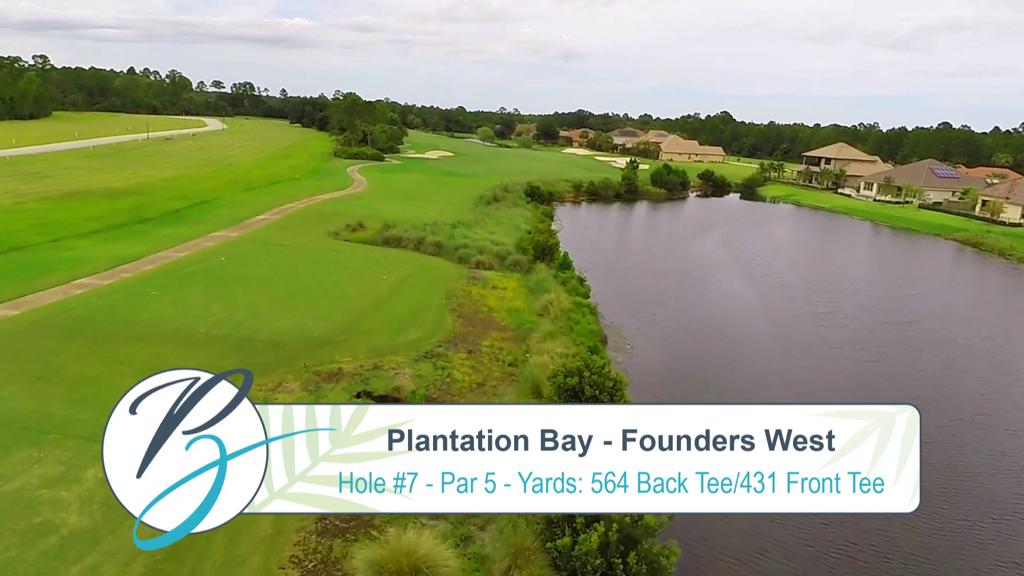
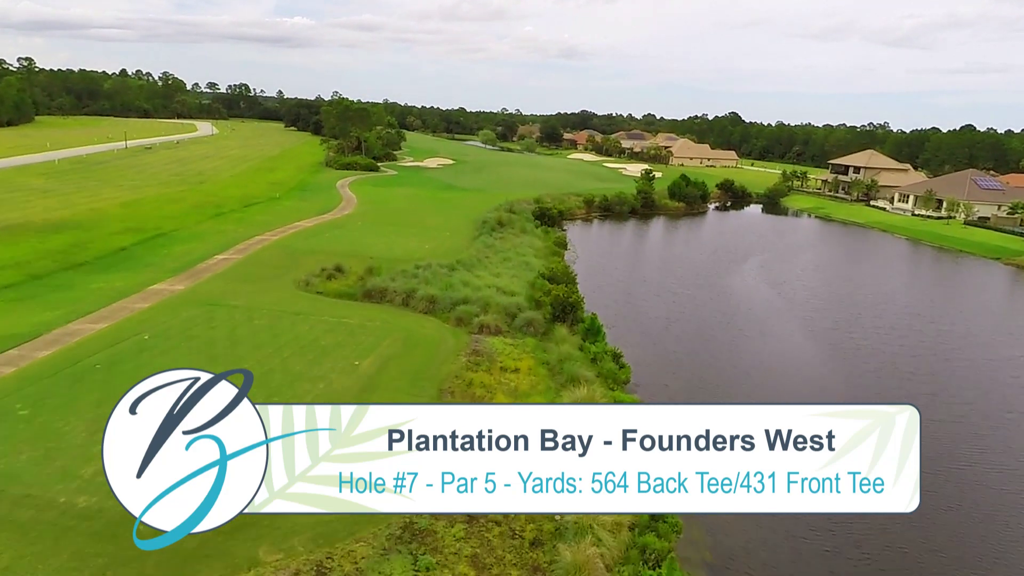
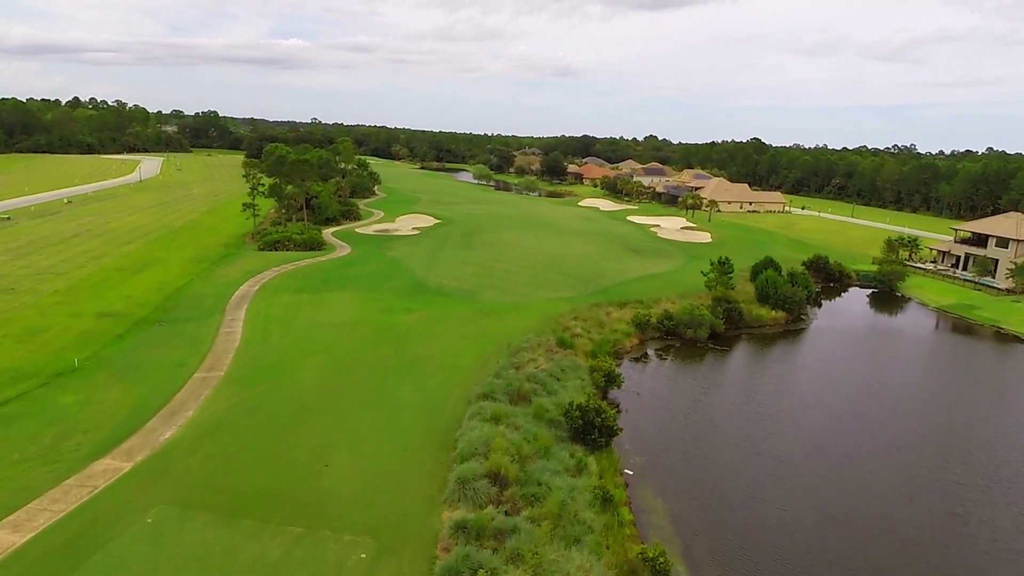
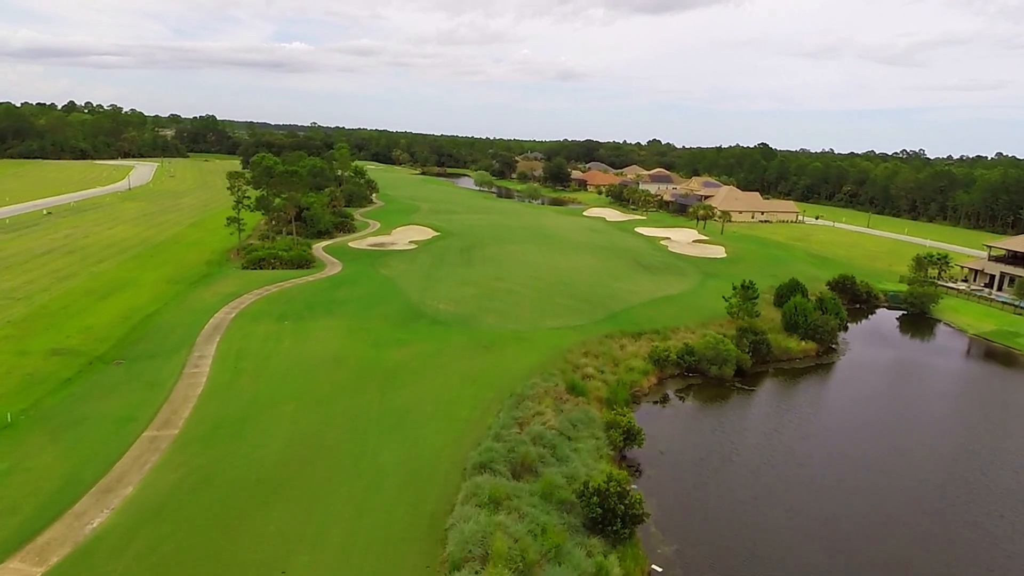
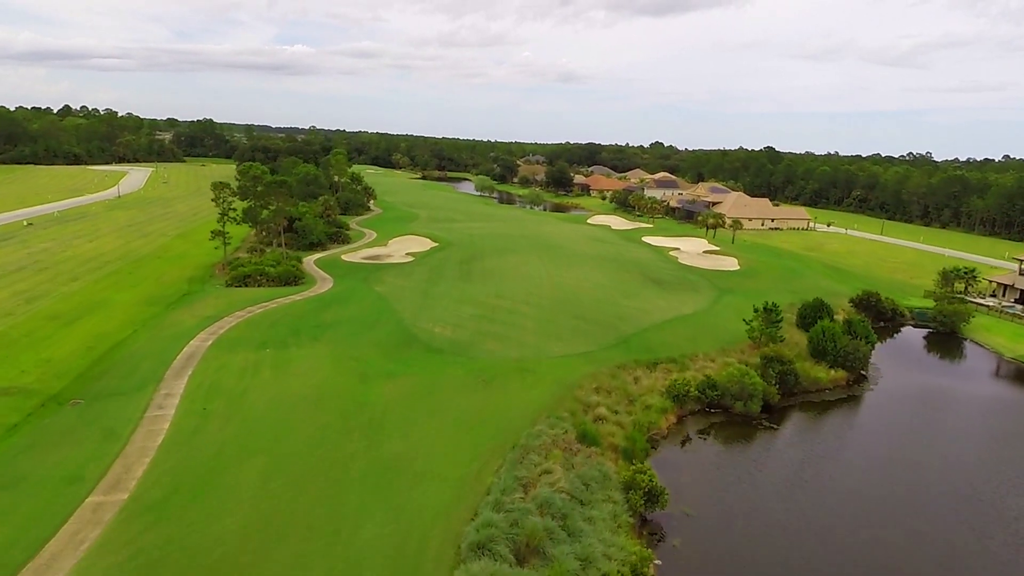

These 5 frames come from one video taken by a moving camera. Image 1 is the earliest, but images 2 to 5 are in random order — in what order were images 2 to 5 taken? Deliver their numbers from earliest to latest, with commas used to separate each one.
2, 3, 4, 5
